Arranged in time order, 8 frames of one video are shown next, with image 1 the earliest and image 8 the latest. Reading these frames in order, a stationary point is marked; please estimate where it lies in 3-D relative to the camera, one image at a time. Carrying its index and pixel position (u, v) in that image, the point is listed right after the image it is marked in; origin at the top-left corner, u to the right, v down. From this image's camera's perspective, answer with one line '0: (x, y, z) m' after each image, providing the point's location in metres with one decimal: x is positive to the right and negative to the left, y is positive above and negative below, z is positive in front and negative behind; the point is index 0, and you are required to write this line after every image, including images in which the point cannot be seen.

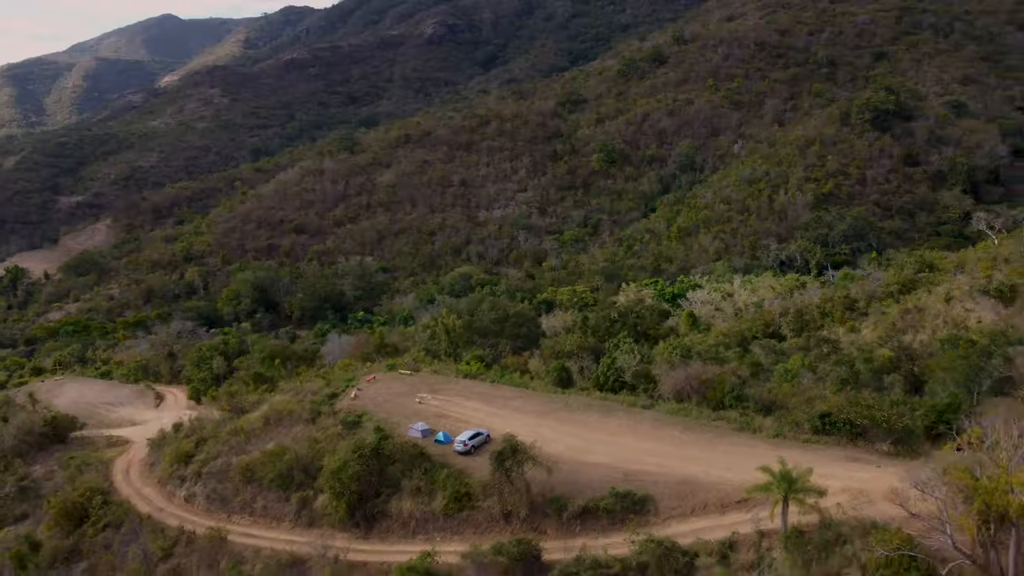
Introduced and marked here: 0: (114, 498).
0: (-6.9, -3.6, +14.1) m
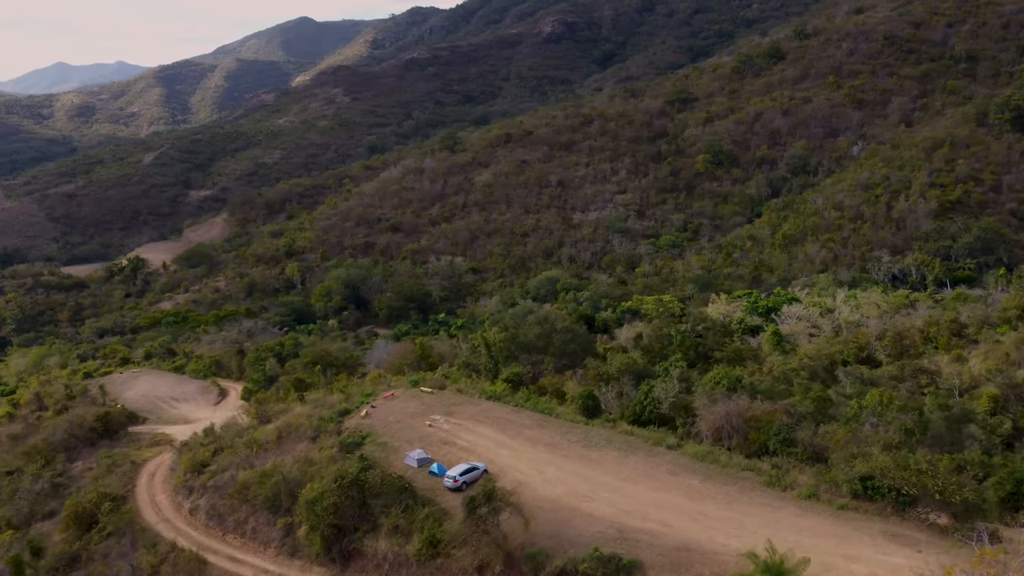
0: (-6.6, -3.7, +13.8) m
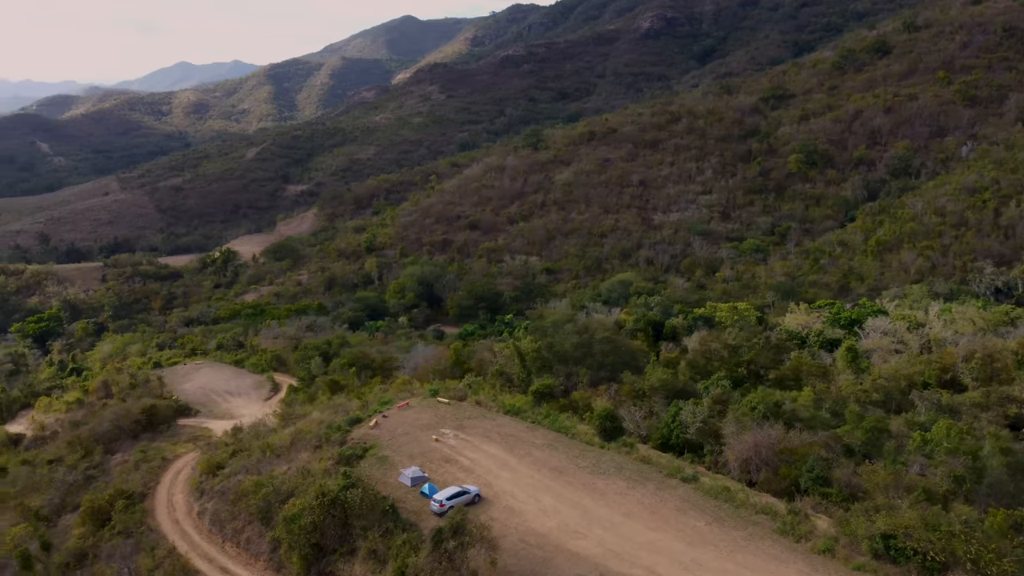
0: (-6.3, -3.7, +13.8) m
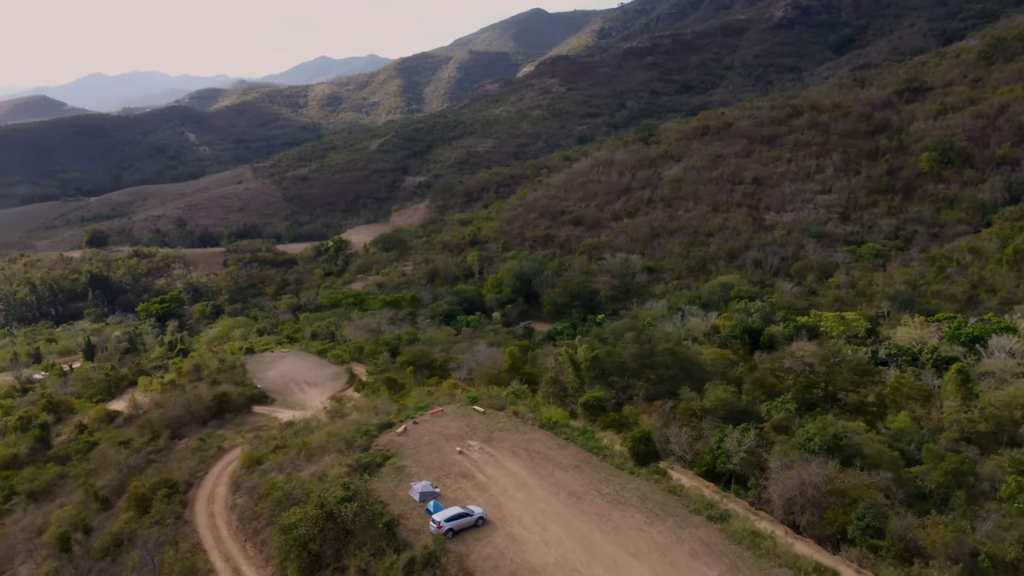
0: (-5.7, -3.5, +14.0) m
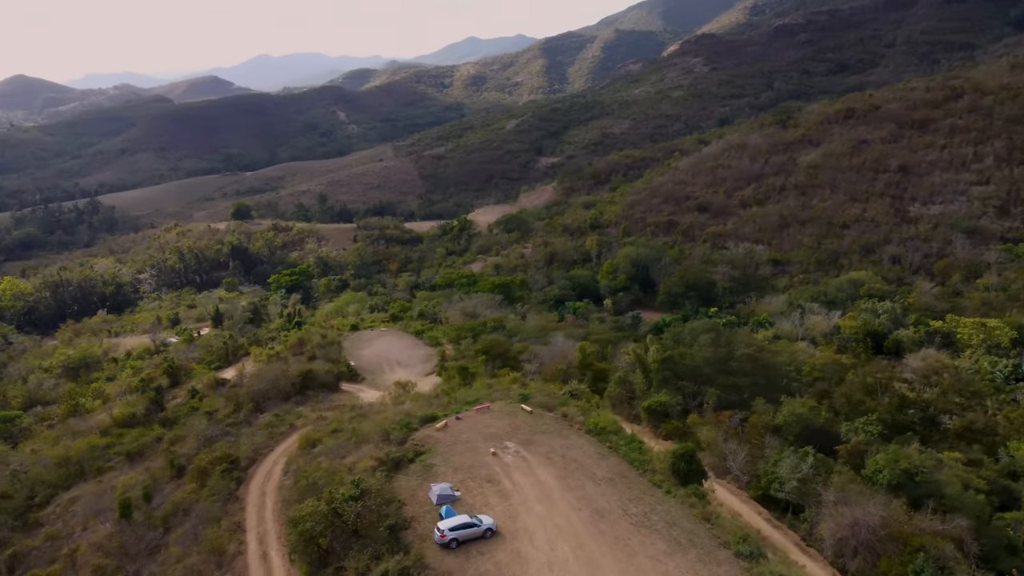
0: (-4.8, -3.2, +14.3) m
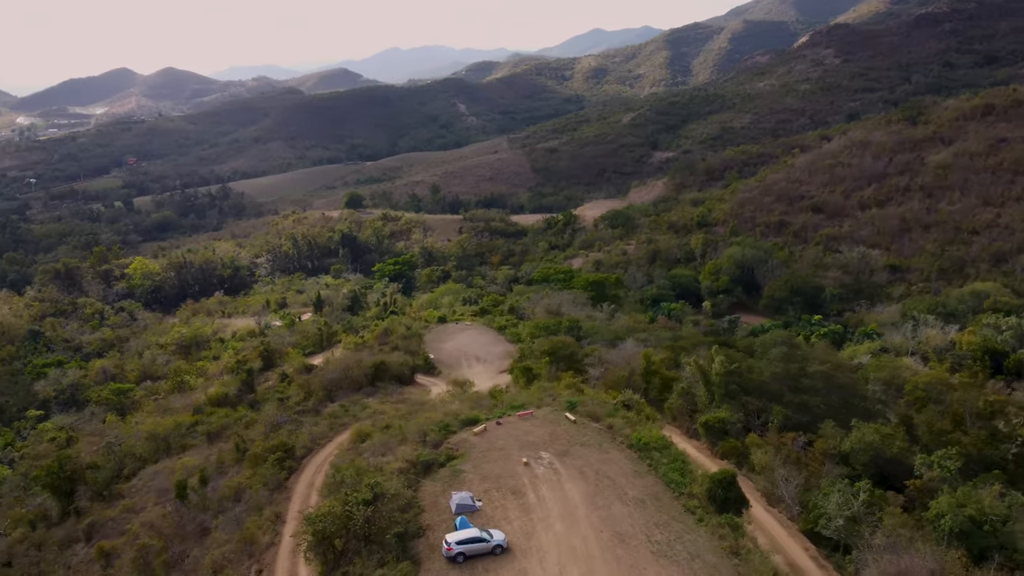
0: (-3.9, -3.0, +14.5) m
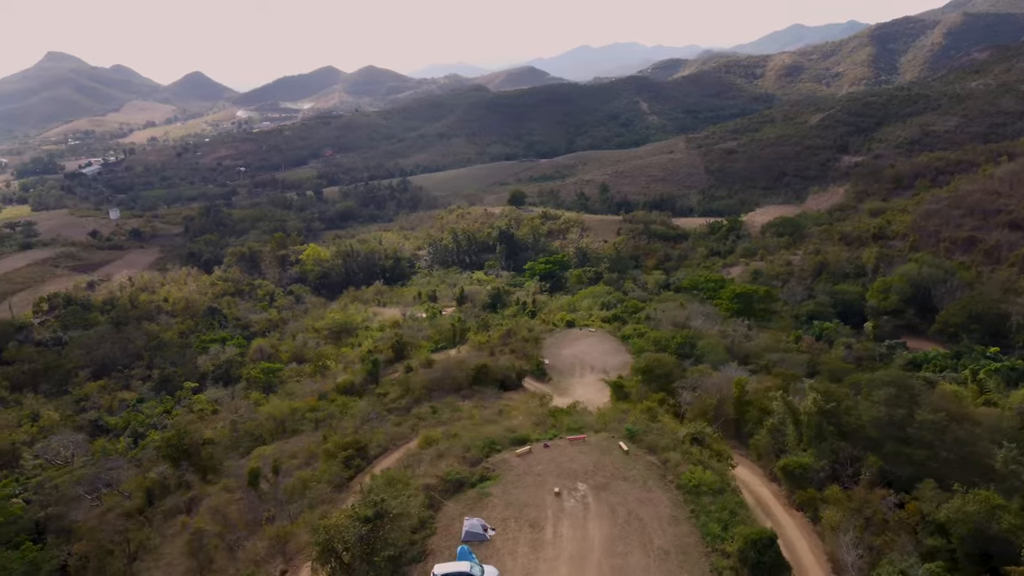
0: (-2.6, -3.0, +14.6) m
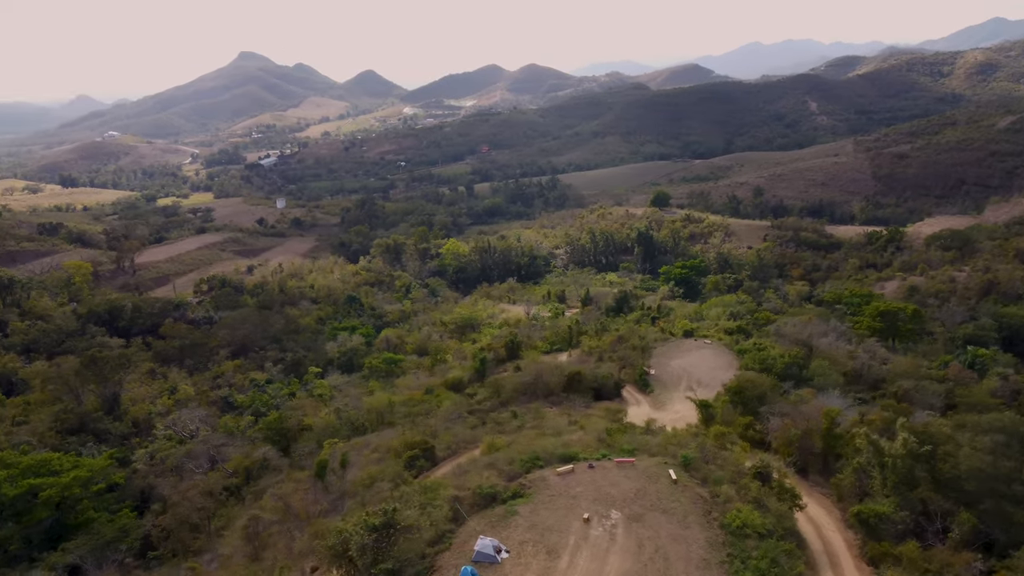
0: (-1.4, -3.0, +14.5) m
